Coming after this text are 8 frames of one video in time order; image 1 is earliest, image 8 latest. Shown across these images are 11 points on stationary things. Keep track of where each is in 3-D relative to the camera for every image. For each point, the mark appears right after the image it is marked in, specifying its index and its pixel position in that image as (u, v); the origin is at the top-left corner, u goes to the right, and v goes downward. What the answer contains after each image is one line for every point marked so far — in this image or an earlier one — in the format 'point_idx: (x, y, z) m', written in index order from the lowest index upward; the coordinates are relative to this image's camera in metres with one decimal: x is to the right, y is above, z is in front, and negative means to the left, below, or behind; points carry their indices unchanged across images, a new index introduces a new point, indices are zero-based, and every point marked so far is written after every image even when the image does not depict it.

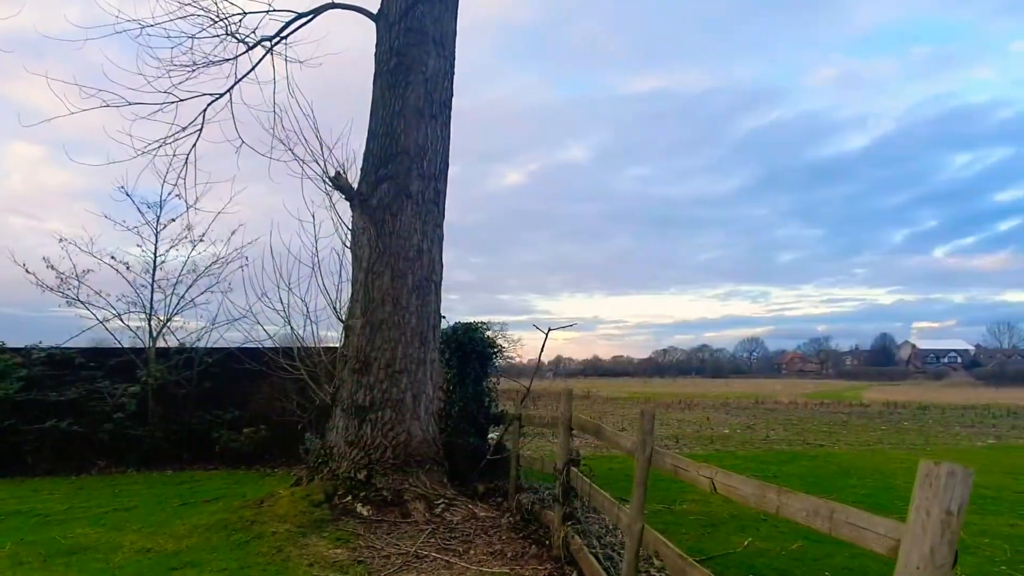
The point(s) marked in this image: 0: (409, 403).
0: (-0.9, -1.0, +6.8) m
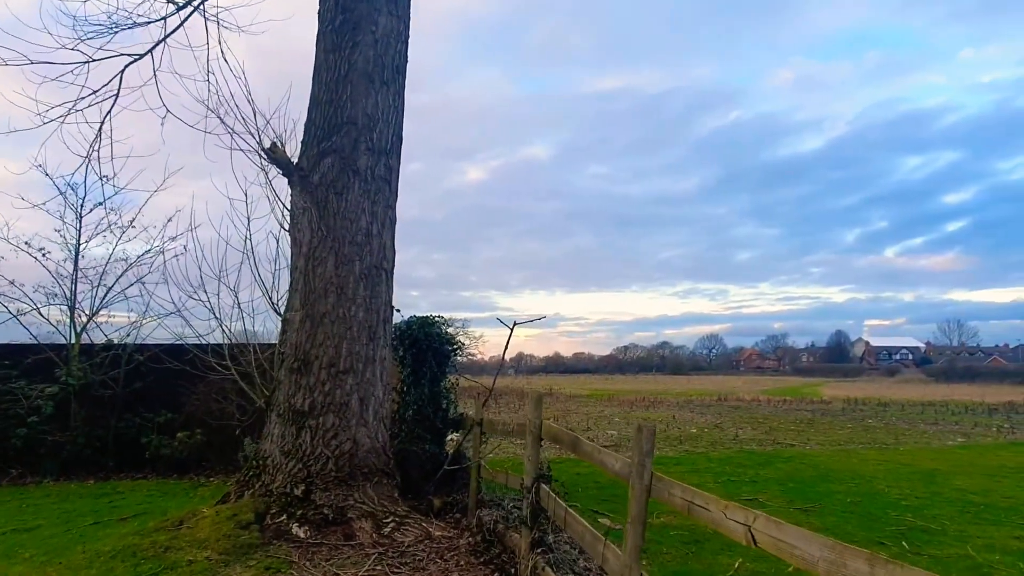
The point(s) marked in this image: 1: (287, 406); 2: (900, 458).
0: (-1.3, -1.0, +6.0) m
1: (-1.8, -0.9, +6.0) m
2: (+6.3, -2.7, +12.1) m
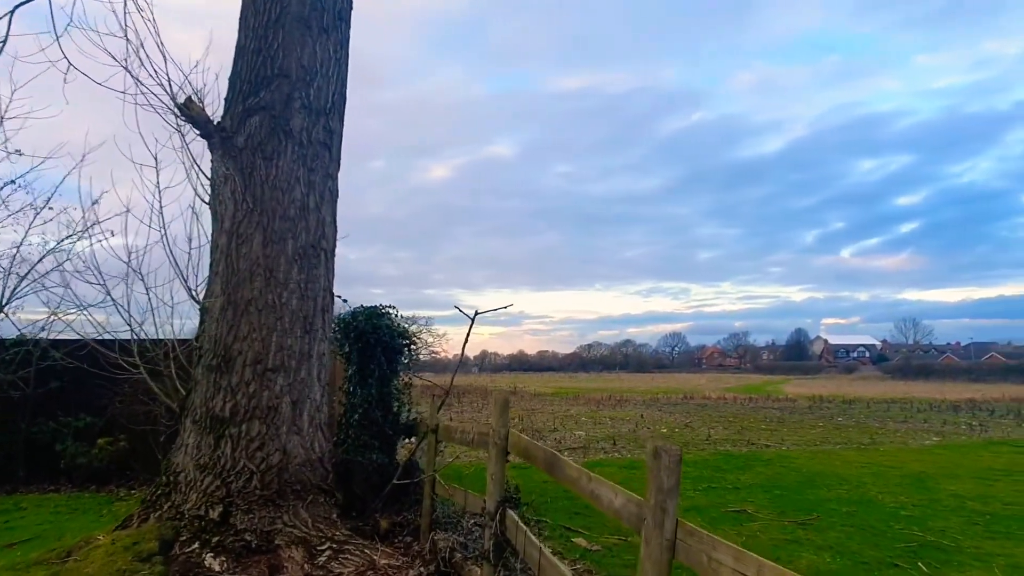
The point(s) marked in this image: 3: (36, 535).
0: (-1.5, -0.8, +5.1) m
1: (-2.1, -0.8, +5.1) m
2: (+5.7, -2.6, +11.5) m
3: (-3.7, -1.9, +5.8) m
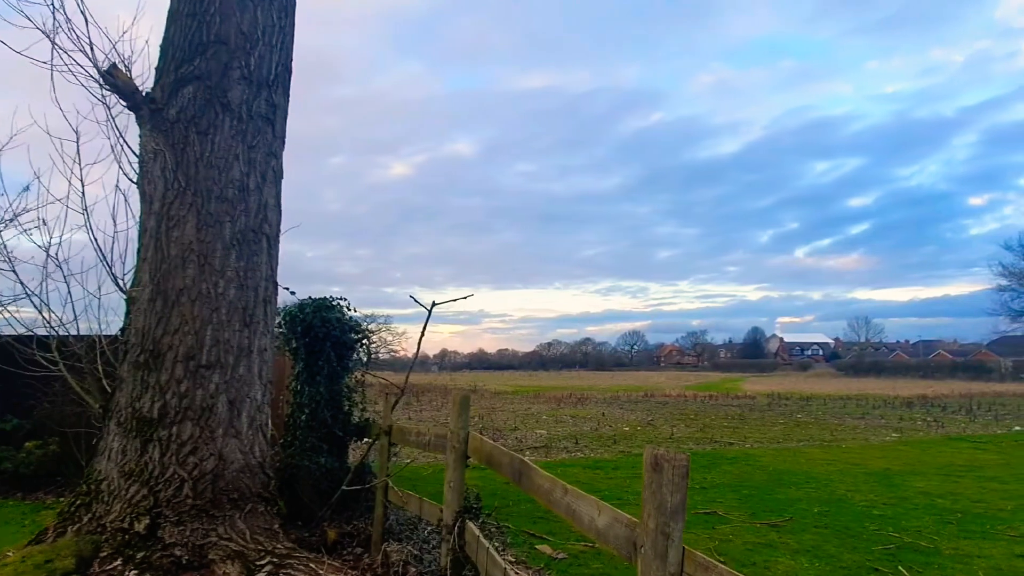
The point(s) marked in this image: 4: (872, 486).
0: (-1.8, -0.8, +4.6) m
1: (-2.3, -0.8, +4.6) m
2: (+5.1, -2.6, +11.4) m
3: (-4.0, -1.8, +5.2) m
4: (+4.0, -2.2, +8.4) m
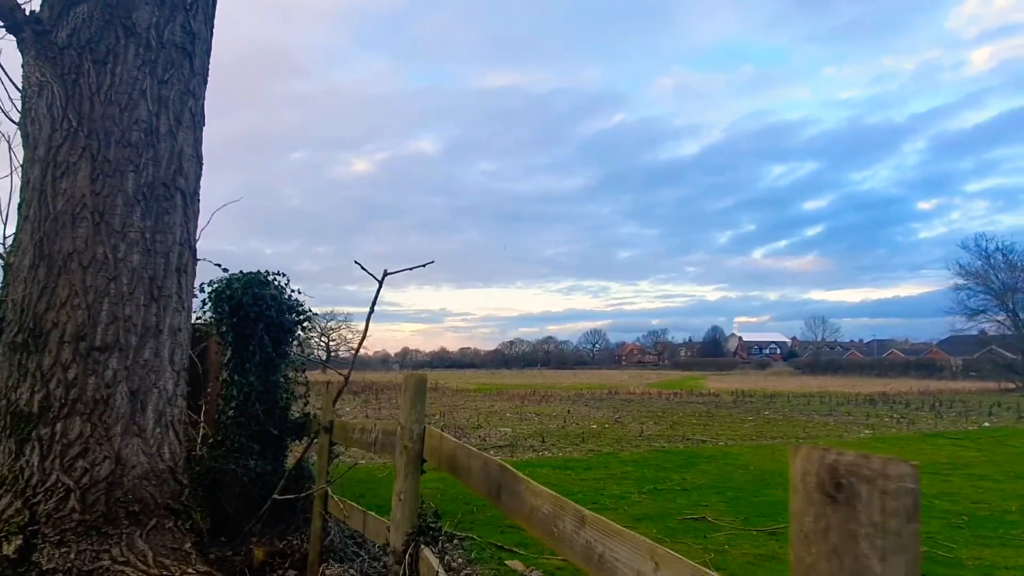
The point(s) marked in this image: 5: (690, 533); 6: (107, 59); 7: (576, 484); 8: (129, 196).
0: (-1.9, -0.6, +3.7) m
1: (-2.5, -0.6, +3.7) m
2: (+4.6, -2.4, +10.9) m
3: (-4.2, -1.6, +4.2) m
4: (+3.7, -2.1, +7.8) m
5: (+1.3, -1.8, +5.5) m
6: (-2.1, +1.2, +3.8) m
7: (+0.7, -2.1, +7.9) m
8: (-1.9, +0.5, +3.8) m
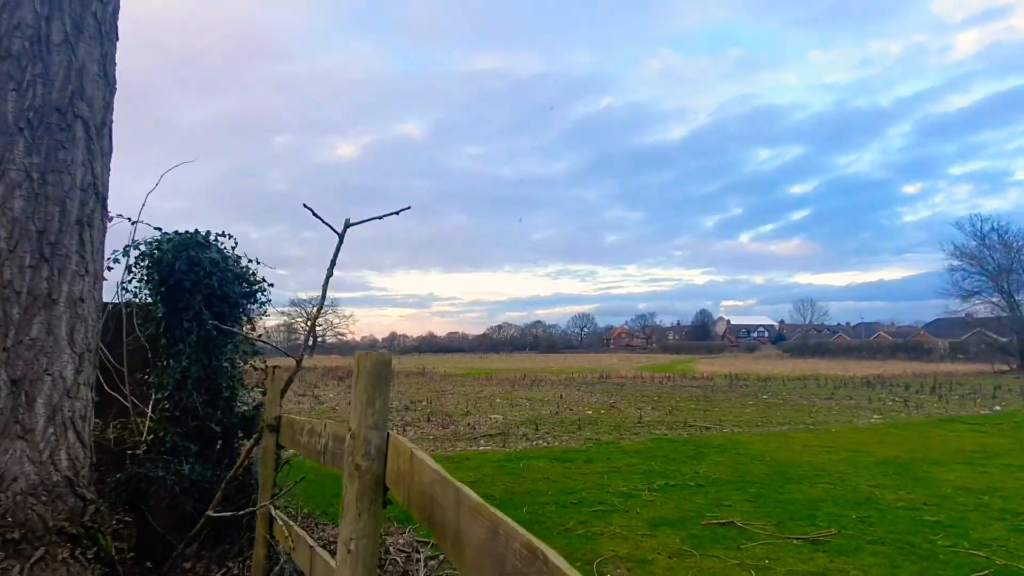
0: (-1.9, -0.4, +2.8) m
1: (-2.5, -0.4, +2.8) m
2: (+4.5, -2.1, +10.1) m
3: (-4.2, -1.5, +3.3) m
4: (+3.6, -1.8, +7.0) m
5: (+1.3, -1.6, +4.6) m
6: (-2.0, +1.3, +2.9) m
7: (+0.6, -1.8, +7.1) m
8: (-1.9, +0.6, +2.9) m
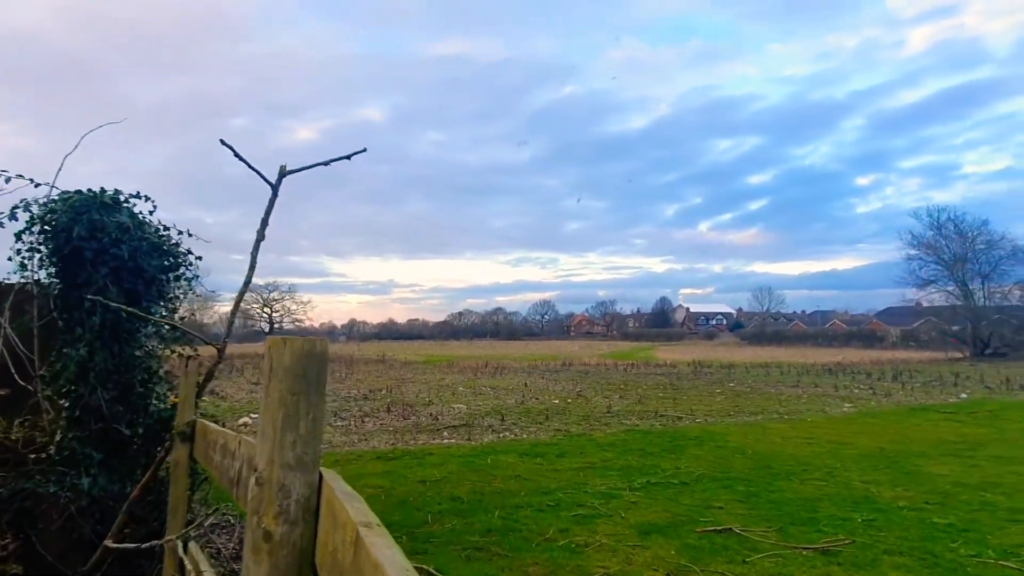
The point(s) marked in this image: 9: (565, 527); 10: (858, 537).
0: (-2.0, -0.3, +2.1) m
1: (-2.5, -0.3, +2.0) m
2: (+4.0, -1.9, +9.7) m
3: (-4.2, -1.3, +2.5) m
4: (+3.3, -1.7, +6.6) m
5: (+1.1, -1.4, +4.1) m
6: (-2.1, +1.4, +2.1) m
7: (+0.3, -1.6, +6.5) m
8: (-2.0, +0.7, +2.2) m
9: (+0.3, -1.5, +4.7) m
10: (+2.0, -1.5, +4.4) m
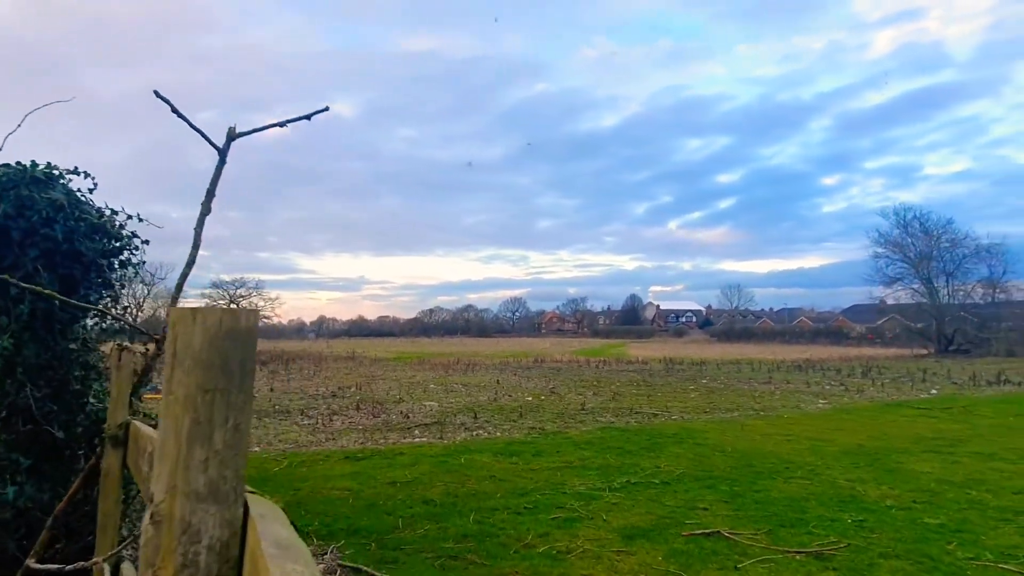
0: (-2.0, -0.3, +1.7) m
1: (-2.5, -0.2, +1.6) m
2: (+3.7, -1.8, +9.6) m
3: (-4.3, -1.3, +2.1) m
4: (+3.1, -1.6, +6.5) m
5: (+1.0, -1.4, +3.9) m
6: (-2.1, +1.5, +1.8) m
7: (+0.1, -1.6, +6.3) m
8: (-2.0, +0.8, +1.8) m
9: (+0.2, -1.4, +4.4) m
10: (+1.9, -1.4, +4.2) m
